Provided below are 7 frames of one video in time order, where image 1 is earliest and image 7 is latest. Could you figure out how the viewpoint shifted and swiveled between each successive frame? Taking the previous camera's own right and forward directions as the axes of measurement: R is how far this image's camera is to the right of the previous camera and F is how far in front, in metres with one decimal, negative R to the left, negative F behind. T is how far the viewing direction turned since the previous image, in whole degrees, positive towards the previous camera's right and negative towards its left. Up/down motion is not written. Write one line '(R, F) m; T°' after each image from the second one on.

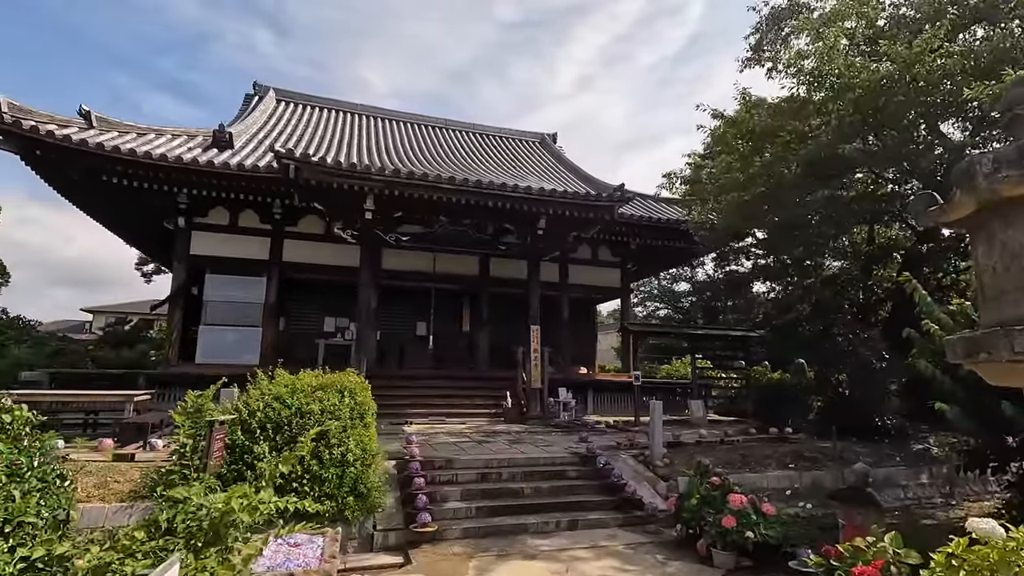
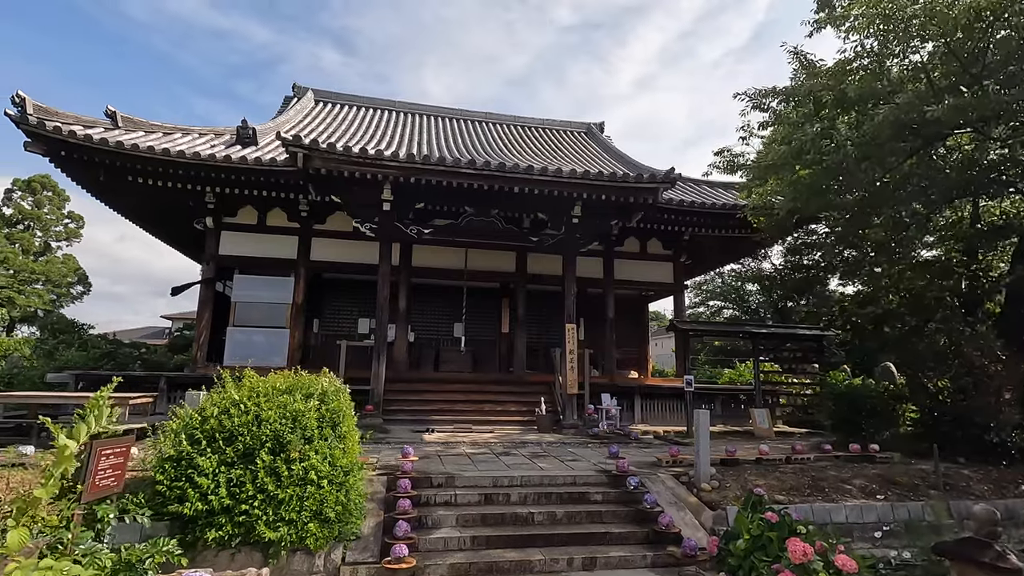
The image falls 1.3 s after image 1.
(+0.5, +0.9) m; -7°
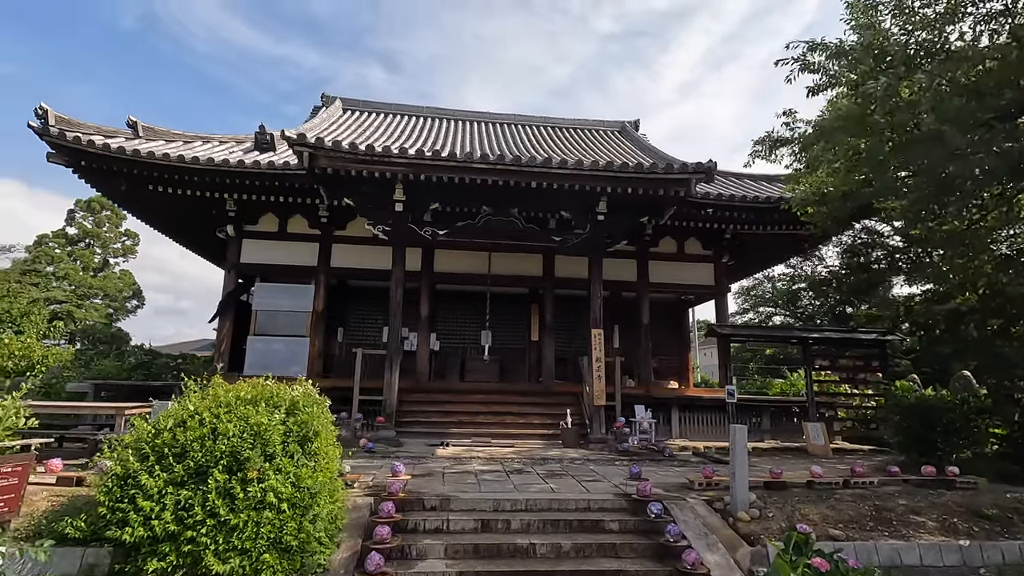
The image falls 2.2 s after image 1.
(+0.4, +0.6) m; -5°
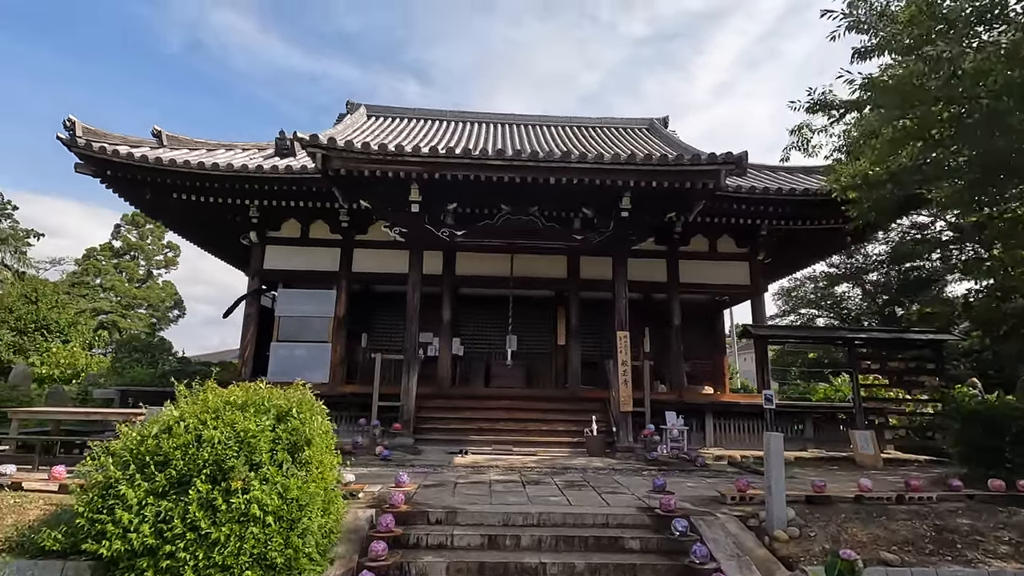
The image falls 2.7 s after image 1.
(+0.2, +0.3) m; -4°
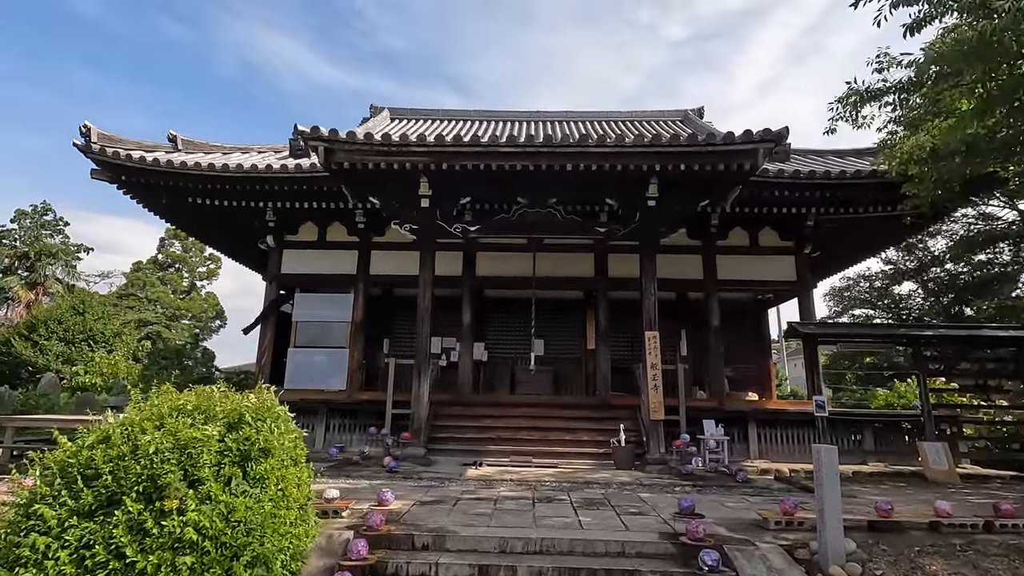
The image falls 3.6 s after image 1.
(+0.3, +0.6) m; -4°
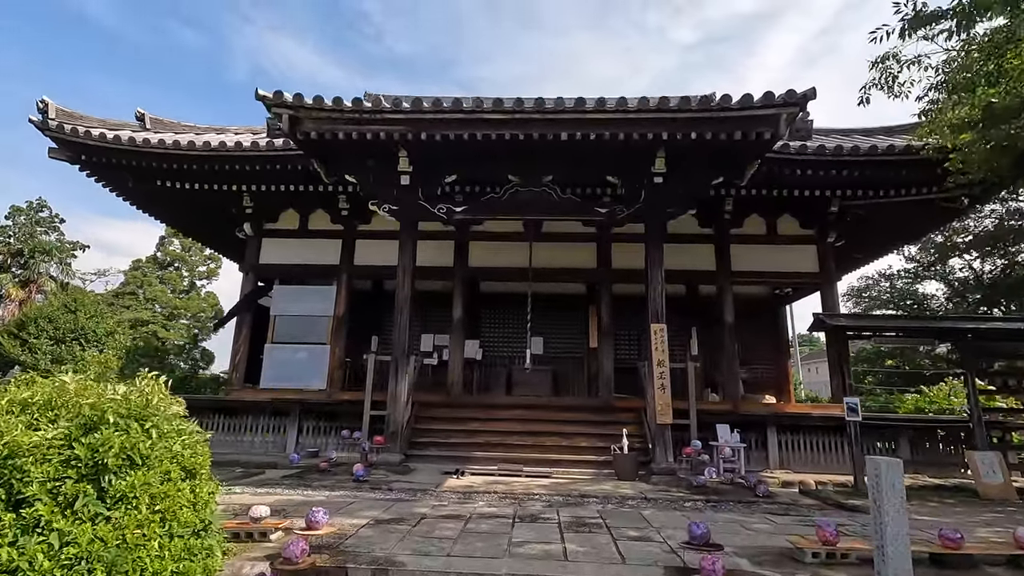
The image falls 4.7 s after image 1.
(+0.2, +0.8) m; -1°
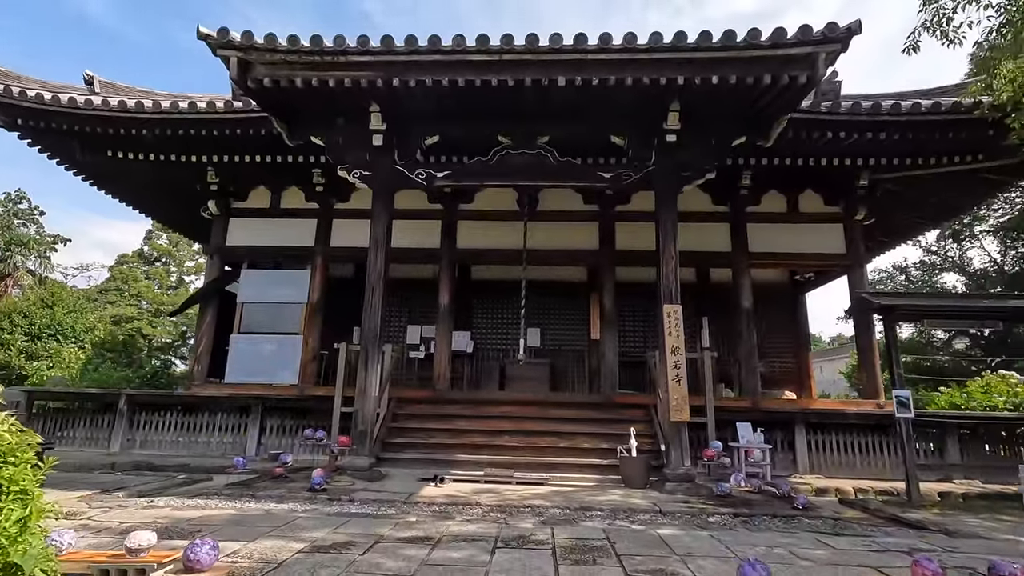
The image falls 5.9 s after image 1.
(+0.1, +0.9) m; 0°
